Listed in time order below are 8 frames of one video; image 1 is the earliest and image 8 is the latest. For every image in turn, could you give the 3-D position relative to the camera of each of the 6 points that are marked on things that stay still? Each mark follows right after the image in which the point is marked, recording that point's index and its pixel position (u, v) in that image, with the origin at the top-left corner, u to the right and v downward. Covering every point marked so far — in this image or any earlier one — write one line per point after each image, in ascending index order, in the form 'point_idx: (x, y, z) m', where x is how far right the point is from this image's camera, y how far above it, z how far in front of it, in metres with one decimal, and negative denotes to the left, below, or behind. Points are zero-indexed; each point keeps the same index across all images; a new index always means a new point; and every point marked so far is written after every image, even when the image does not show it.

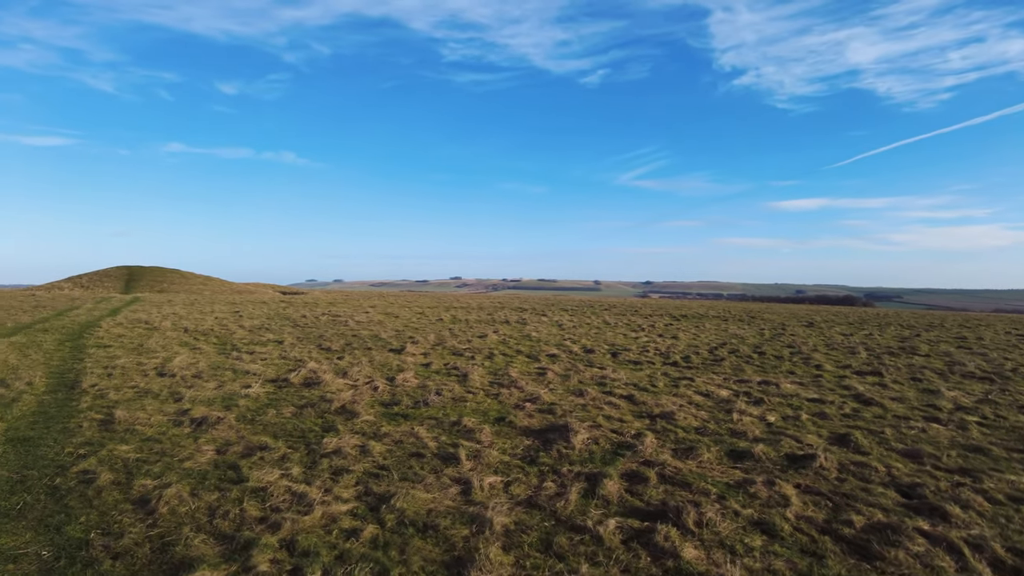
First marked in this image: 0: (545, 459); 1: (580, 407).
0: (+0.4, -1.9, +7.5) m
1: (+1.1, -1.9, +10.3) m
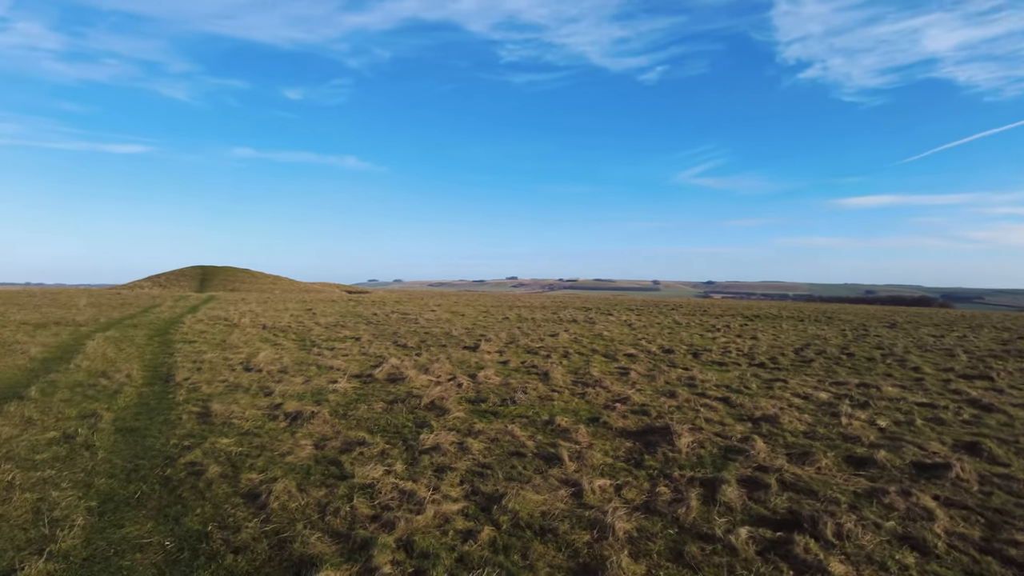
0: (+1.5, -1.9, +7.1) m
1: (+2.4, -1.8, +9.9) m
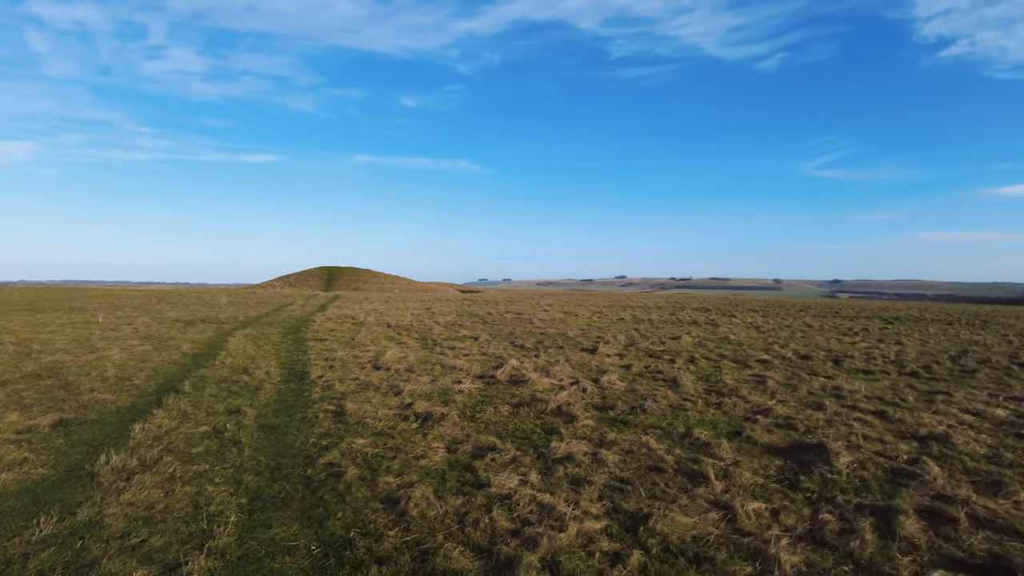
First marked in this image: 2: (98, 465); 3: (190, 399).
0: (+2.9, -1.9, +6.4) m
1: (+4.3, -1.8, +9.0) m
2: (-4.1, -1.8, +6.6) m
3: (-4.9, -1.7, +10.0) m
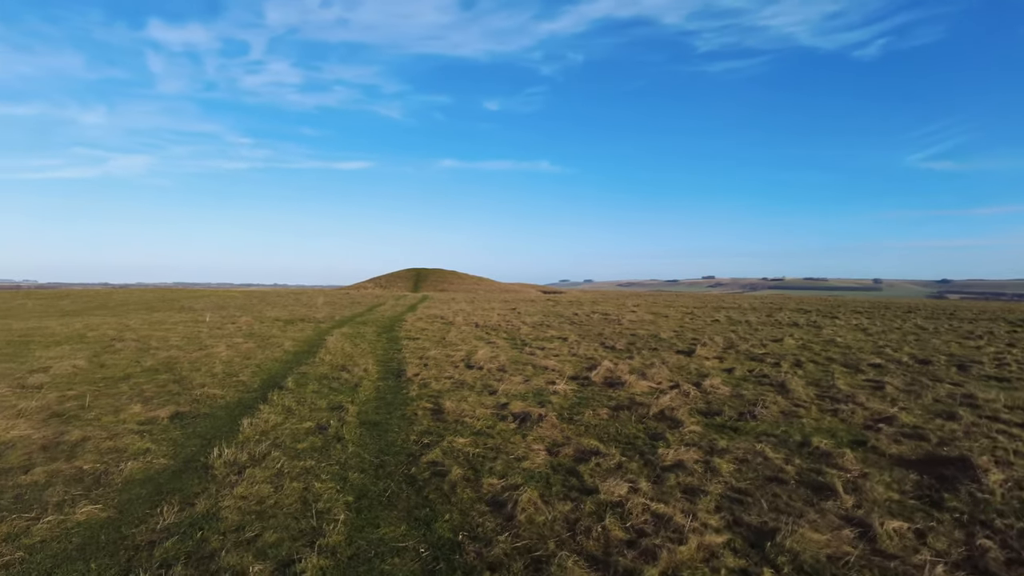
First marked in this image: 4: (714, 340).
0: (+3.8, -1.9, +5.7) m
1: (+5.5, -1.8, +8.1) m
2: (-3.1, -1.7, +6.8) m
3: (-3.4, -1.7, +10.2) m
4: (+6.1, -1.6, +19.8) m
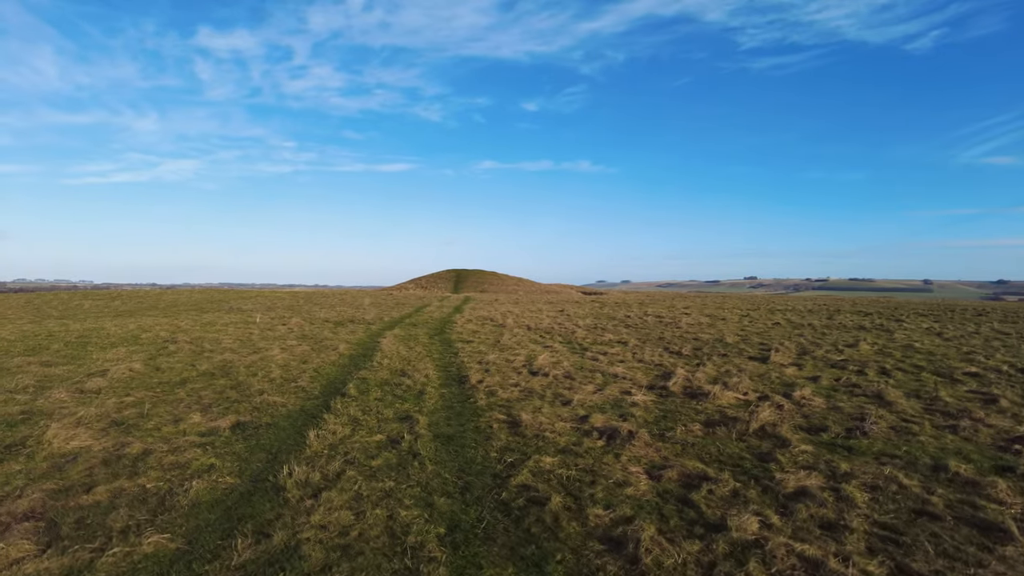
0: (+4.7, -1.9, +4.8) m
1: (+6.5, -1.8, +7.1) m
2: (-2.1, -1.8, +6.2) m
3: (-2.3, -1.7, +9.7) m
4: (+7.7, -1.6, +18.6) m
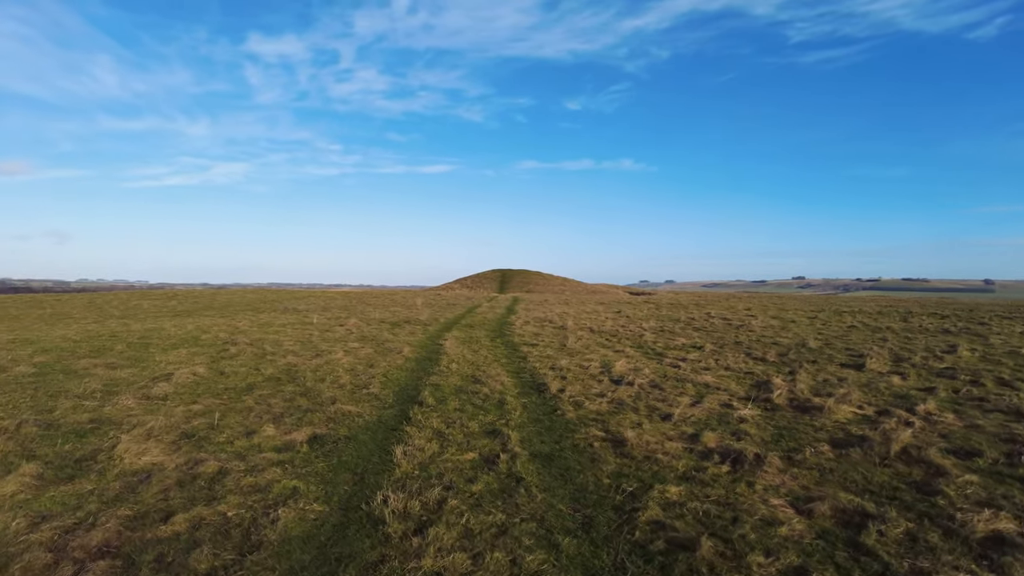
0: (+5.6, -1.9, +3.6) m
1: (+7.6, -1.9, +5.8) m
2: (-1.1, -1.8, +5.4) m
3: (-1.0, -1.7, +8.9) m
4: (+9.5, -1.7, +17.3) m
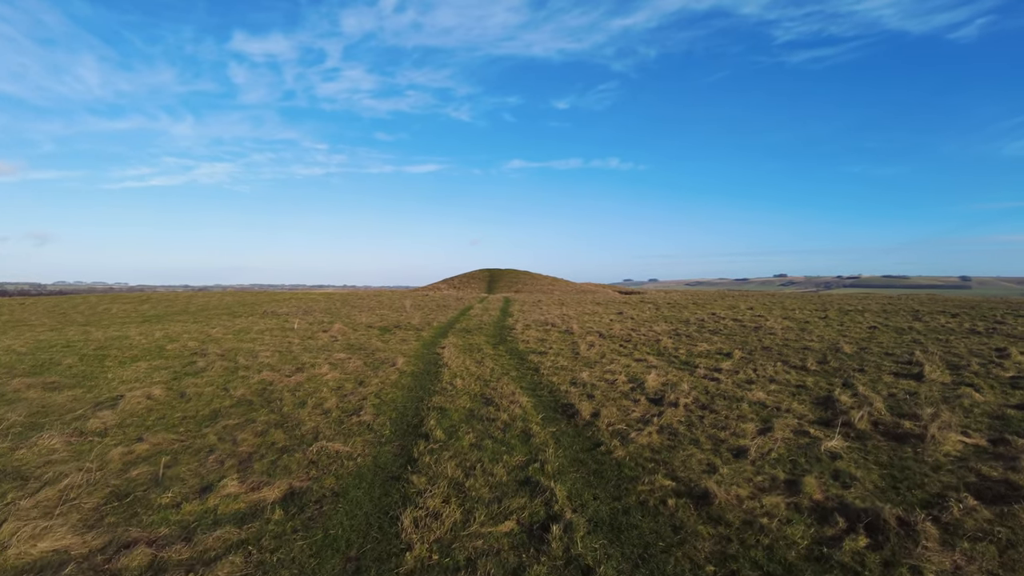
0: (+6.1, -1.9, +1.8) m
1: (+8.0, -1.9, +4.1) m
2: (-0.7, -1.8, +3.5) m
3: (-0.7, -1.8, +7.0) m
4: (+9.7, -1.6, +15.6) m
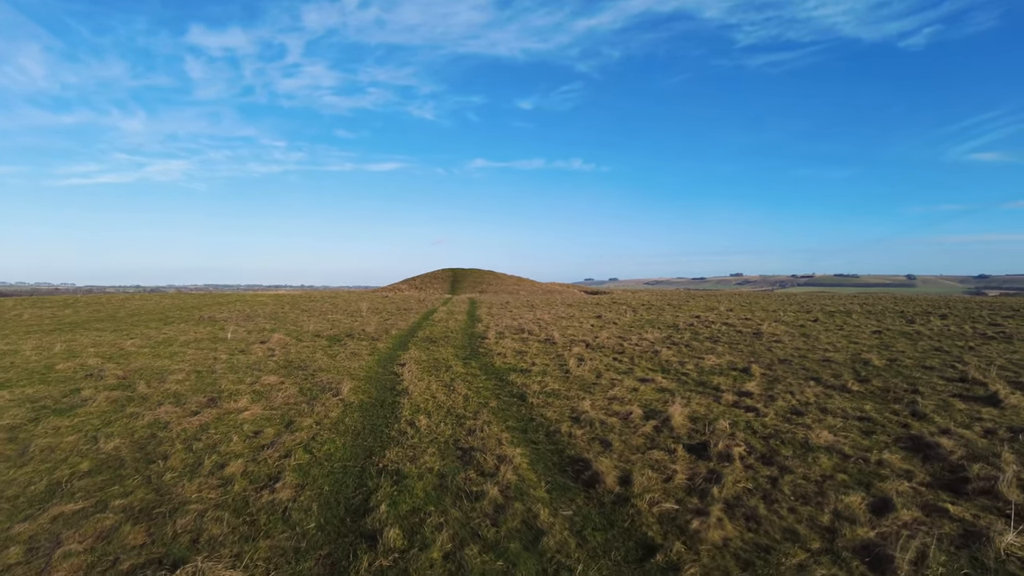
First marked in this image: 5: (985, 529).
0: (+6.4, -2.0, -0.7) m
1: (+8.2, -1.9, +1.7) m
2: (-0.4, -1.9, +0.6) m
3: (-0.6, -1.9, +4.1) m
4: (+9.2, -1.7, +13.2) m
5: (+3.6, -1.8, +5.1) m
